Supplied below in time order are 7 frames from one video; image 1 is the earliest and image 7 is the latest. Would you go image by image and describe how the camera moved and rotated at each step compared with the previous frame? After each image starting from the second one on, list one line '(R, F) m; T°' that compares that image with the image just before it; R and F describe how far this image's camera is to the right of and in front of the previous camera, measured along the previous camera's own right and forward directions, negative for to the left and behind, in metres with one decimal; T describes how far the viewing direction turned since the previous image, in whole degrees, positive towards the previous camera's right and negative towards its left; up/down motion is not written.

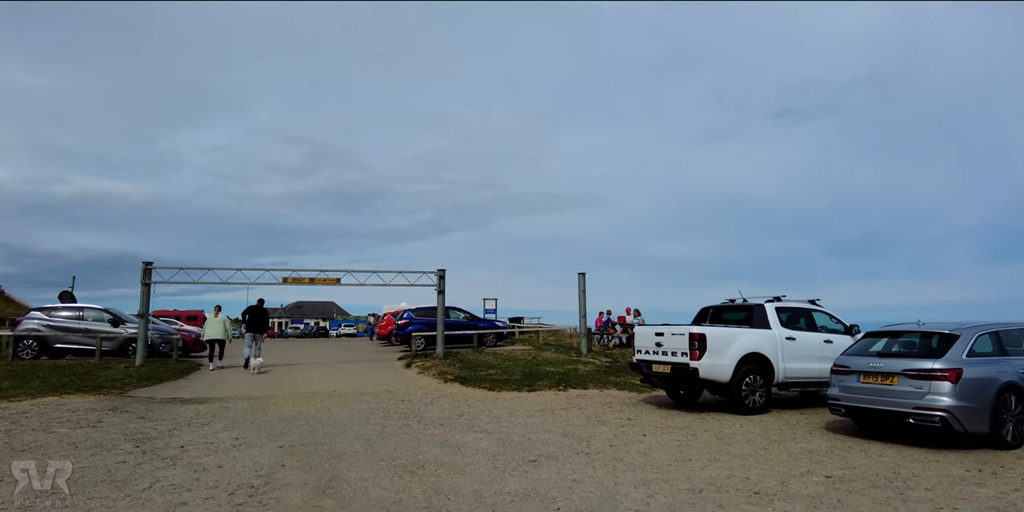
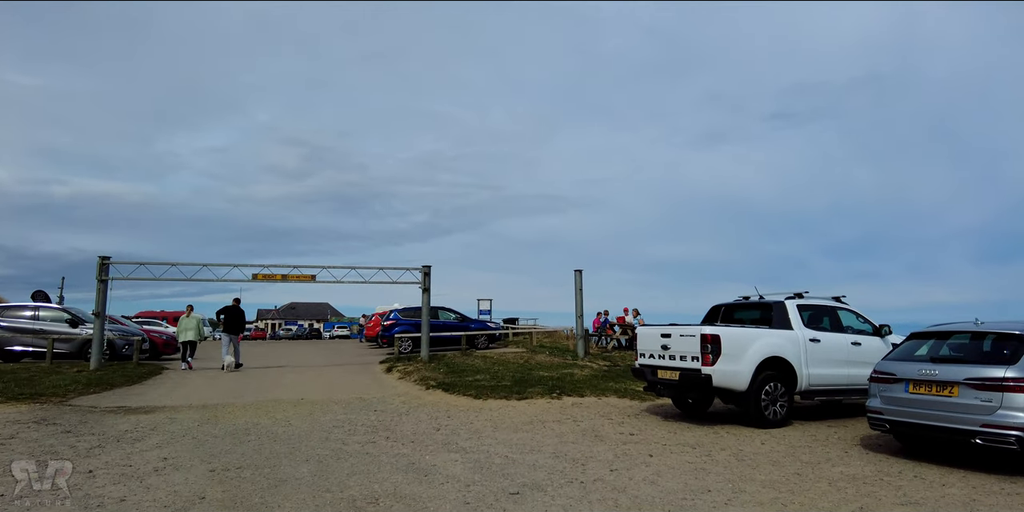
(+0.2, +1.4) m; 0°
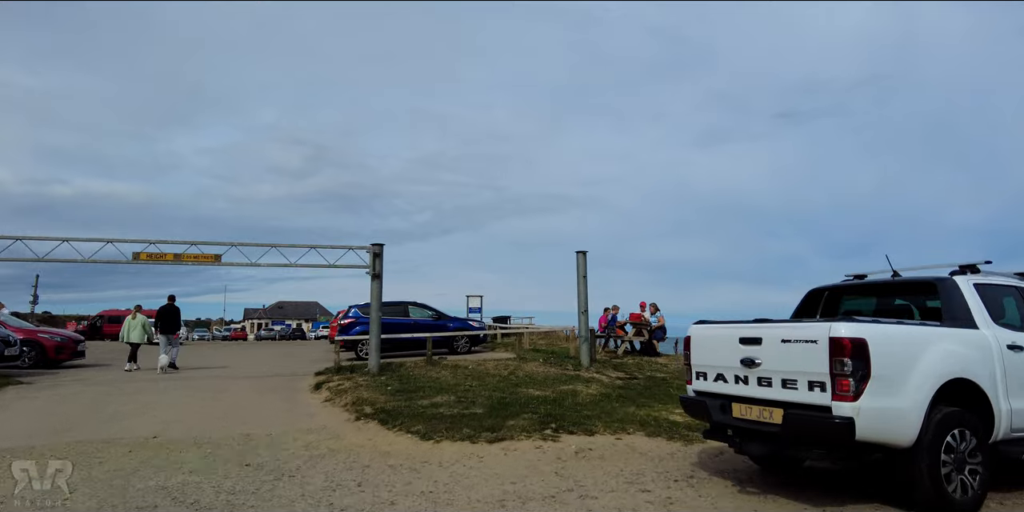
(+0.4, +4.5) m; 0°
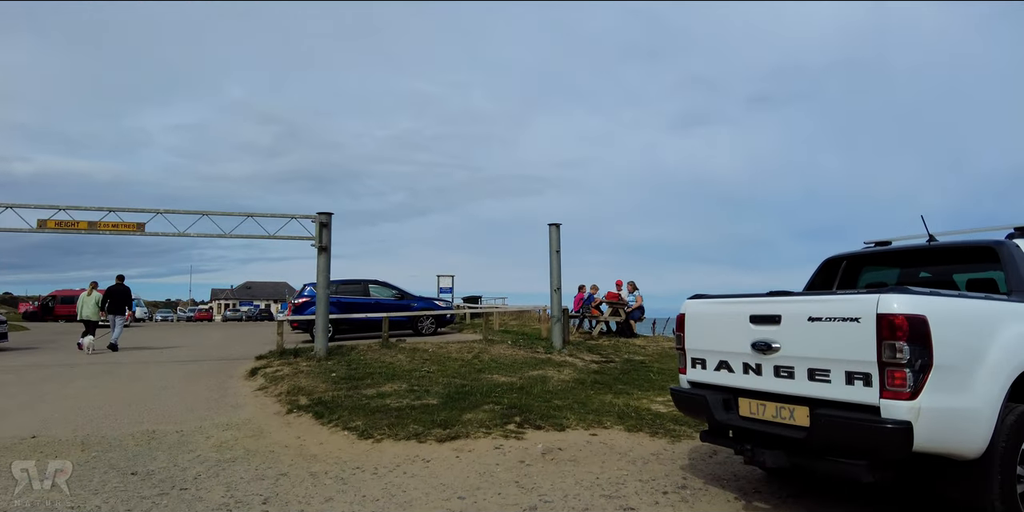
(+0.2, +1.3) m; +2°
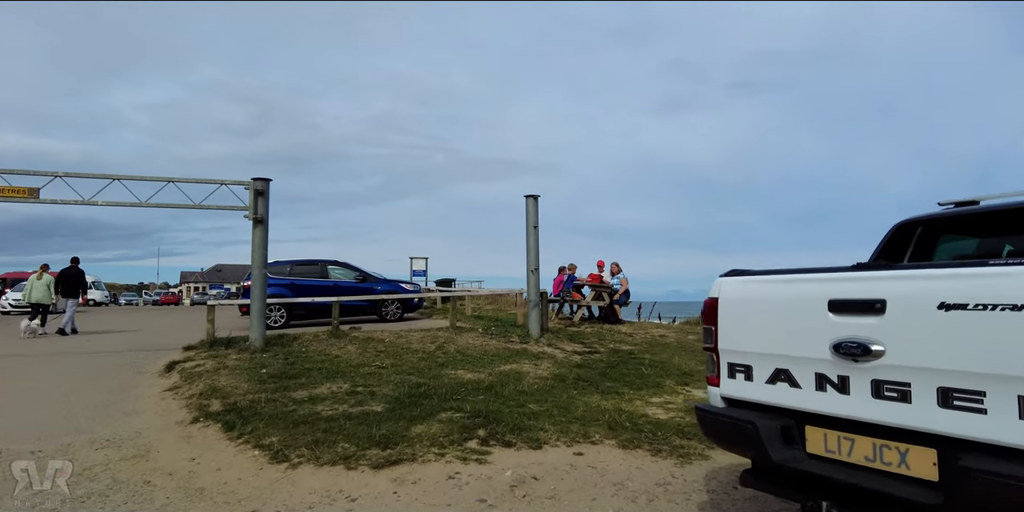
(+0.1, +1.6) m; +2°
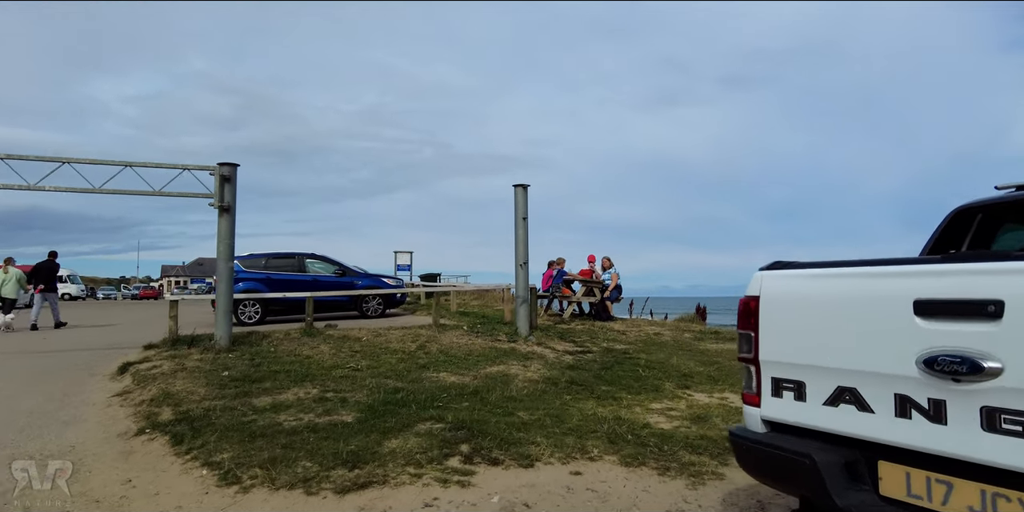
(0.0, +0.7) m; +1°
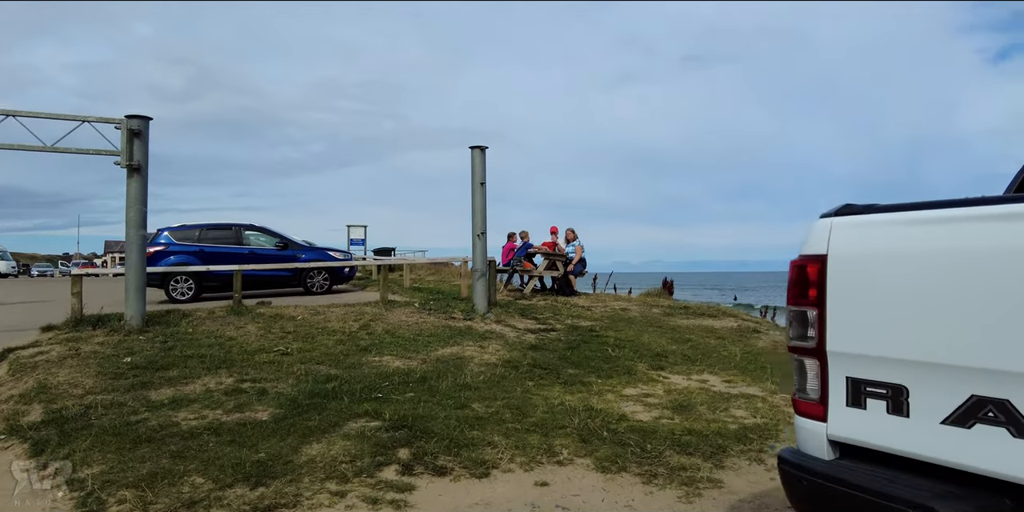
(+0.1, +0.9) m; +3°
